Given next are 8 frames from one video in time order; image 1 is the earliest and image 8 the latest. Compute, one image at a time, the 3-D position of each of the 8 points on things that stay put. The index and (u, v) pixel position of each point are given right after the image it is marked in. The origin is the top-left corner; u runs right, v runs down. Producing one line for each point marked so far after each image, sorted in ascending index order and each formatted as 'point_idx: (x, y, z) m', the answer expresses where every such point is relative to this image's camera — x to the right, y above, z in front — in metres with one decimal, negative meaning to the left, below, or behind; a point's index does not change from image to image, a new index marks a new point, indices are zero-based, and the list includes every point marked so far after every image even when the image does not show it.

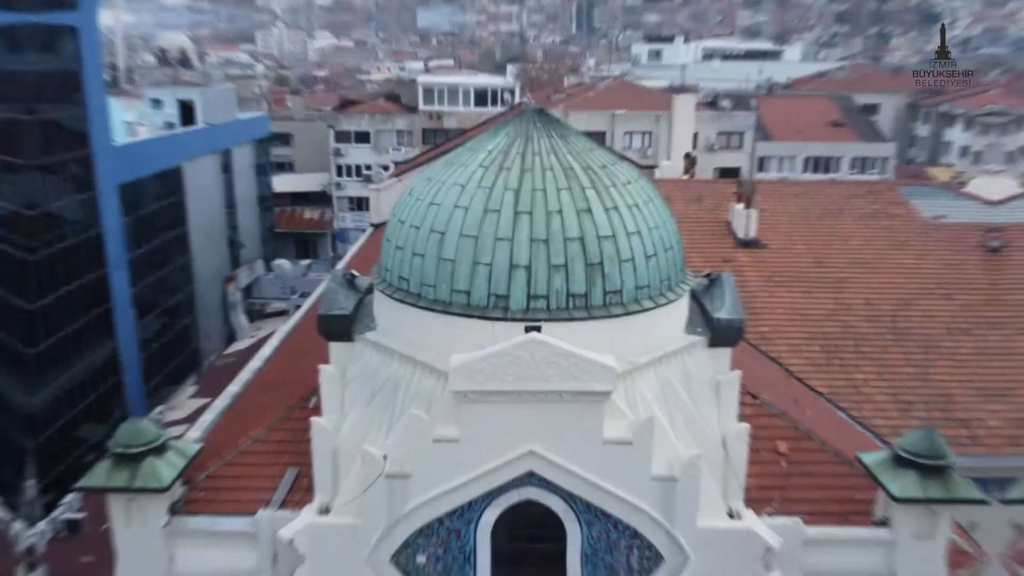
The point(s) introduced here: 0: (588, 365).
0: (+0.7, -0.7, +11.9) m
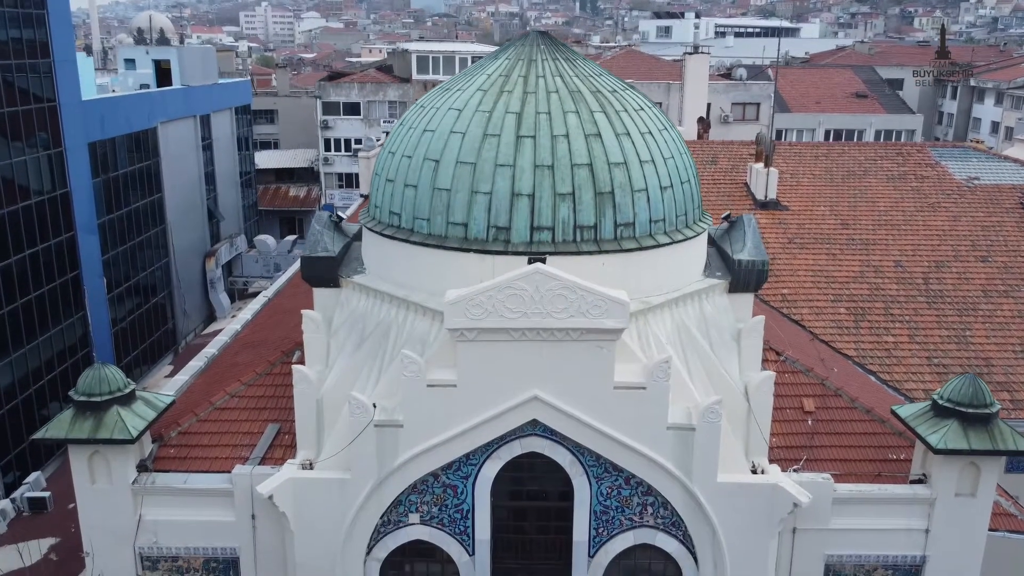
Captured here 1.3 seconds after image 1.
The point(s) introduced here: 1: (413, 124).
0: (+0.7, -0.1, +10.7) m
1: (-1.0, +1.7, +12.6) m
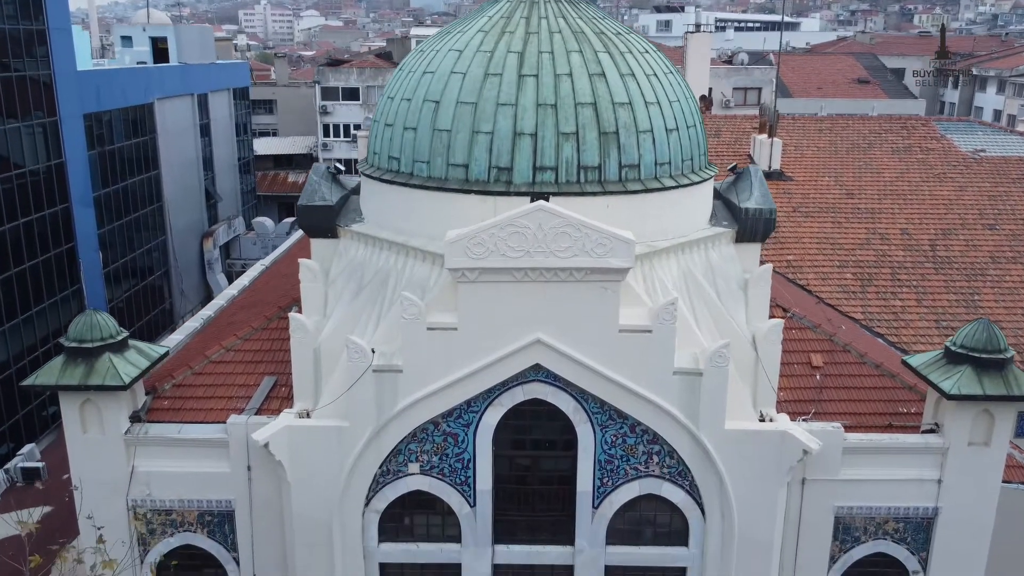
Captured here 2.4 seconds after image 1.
0: (+0.8, +0.4, +10.4) m
1: (-1.0, +2.2, +12.3) m
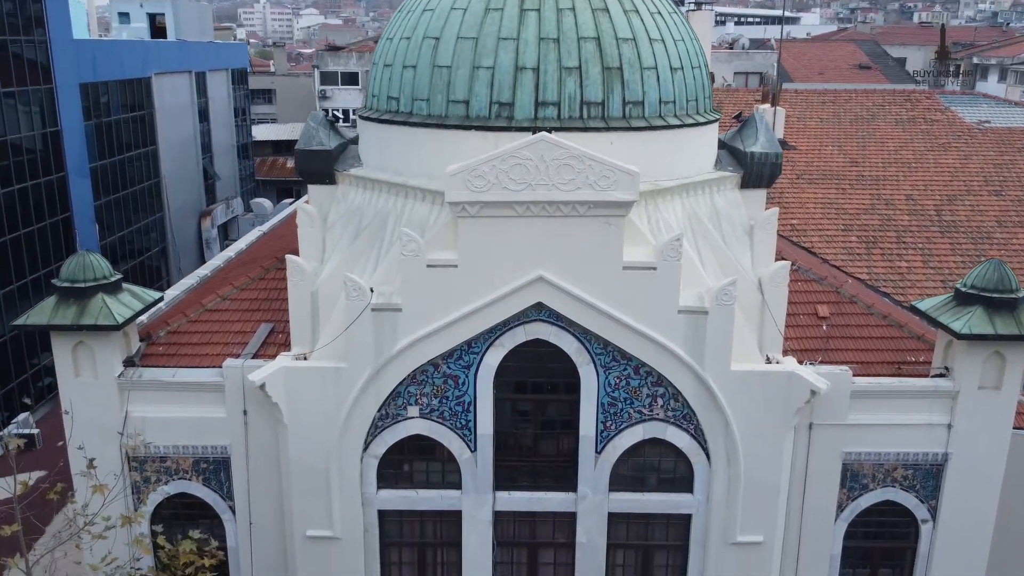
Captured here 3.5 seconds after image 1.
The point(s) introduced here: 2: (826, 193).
0: (+0.8, +1.0, +10.2) m
1: (-1.0, +2.7, +12.1) m
2: (+5.1, +1.5, +19.9) m
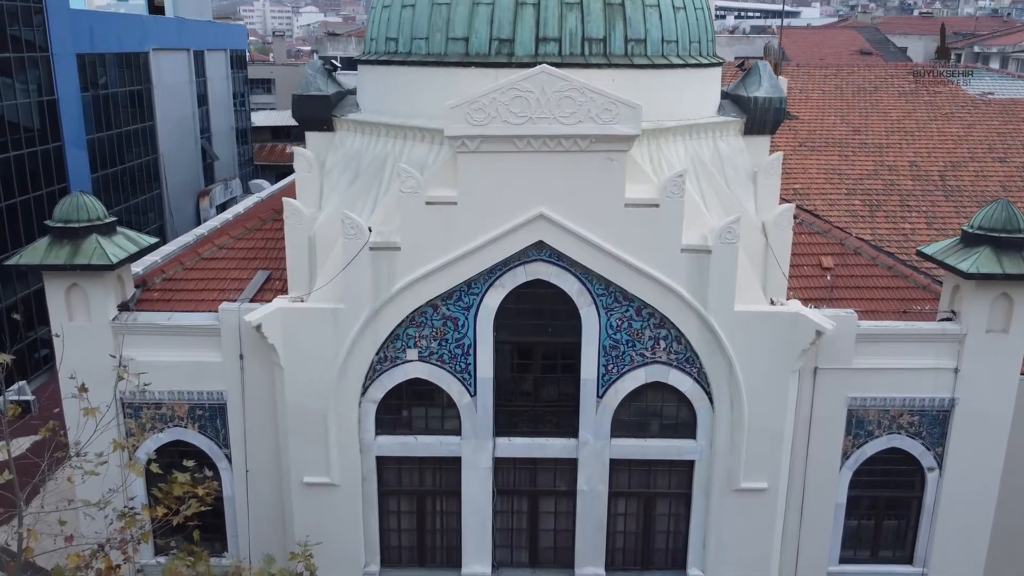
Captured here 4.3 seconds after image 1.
0: (+0.8, +1.5, +10.0) m
1: (-1.0, +3.3, +11.9) m
2: (+5.1, +2.1, +19.7) m
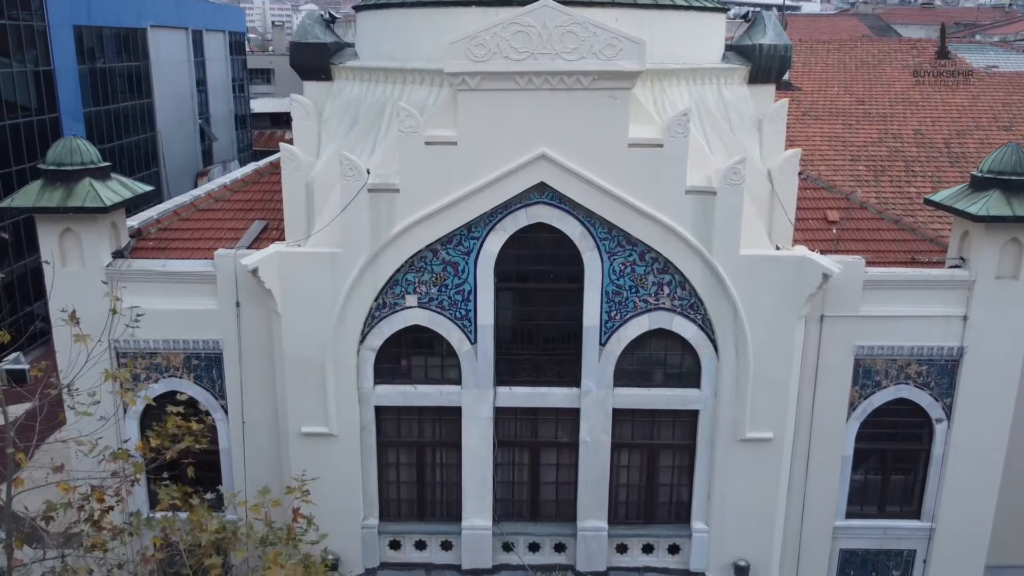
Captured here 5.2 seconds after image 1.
0: (+0.8, +2.0, +9.8) m
1: (-1.0, +3.8, +11.7) m
2: (+5.1, +2.5, +19.6) m
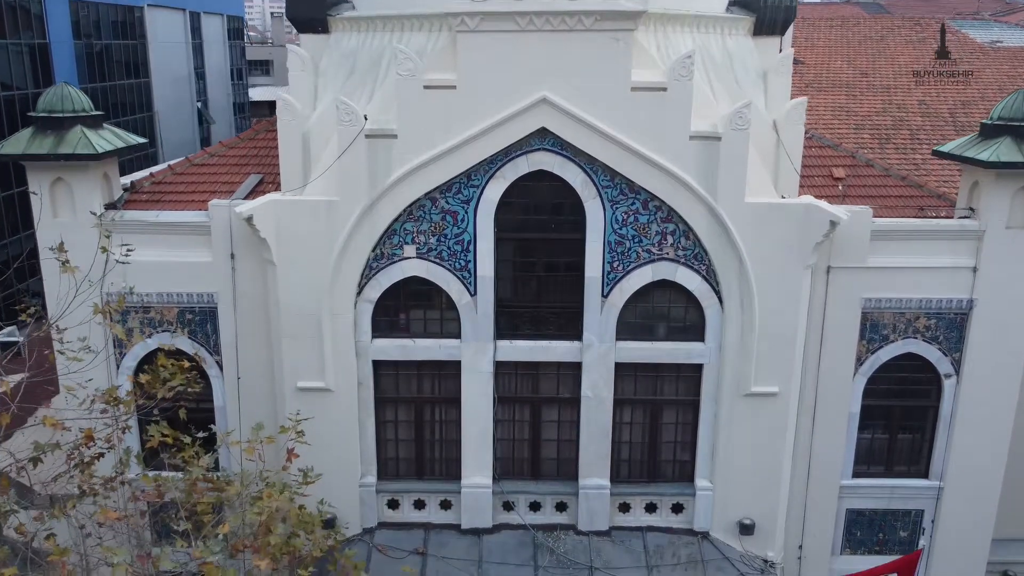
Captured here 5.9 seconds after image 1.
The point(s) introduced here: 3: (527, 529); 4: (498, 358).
0: (+0.8, +2.4, +9.6) m
1: (-1.0, +4.2, +11.5) m
2: (+5.1, +3.0, +19.3) m
3: (+0.1, -2.2, +11.5) m
4: (-0.1, -0.6, +11.1) m
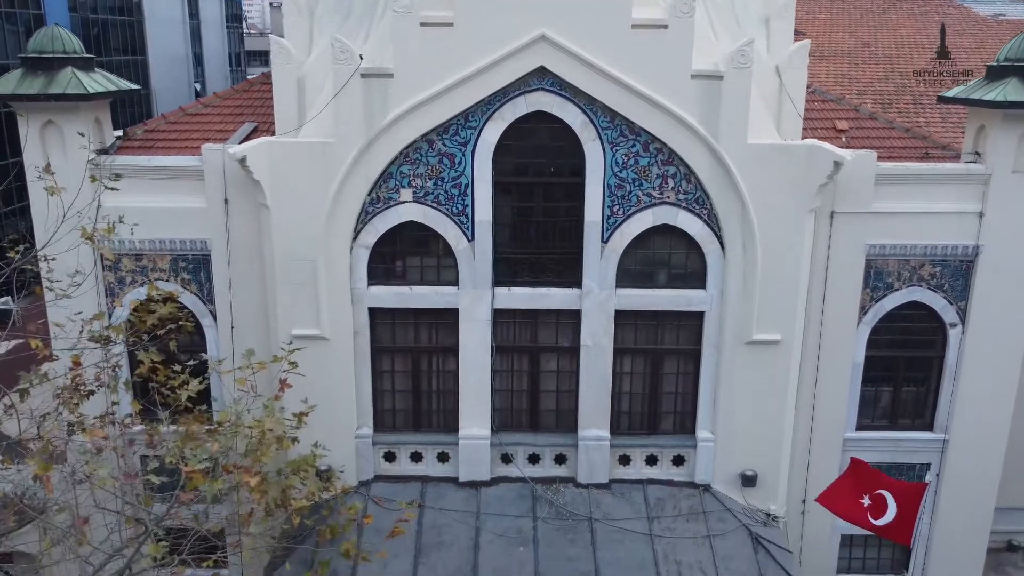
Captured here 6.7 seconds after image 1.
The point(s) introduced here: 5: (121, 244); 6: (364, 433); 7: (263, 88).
0: (+0.8, +2.9, +9.4) m
1: (-1.0, +4.7, +11.3) m
2: (+5.0, +3.4, +19.2) m
3: (+0.1, -1.8, +11.4) m
4: (-0.1, -0.2, +10.9) m
5: (-3.4, +0.4, +10.9) m
6: (-1.3, -1.3, +11.2) m
7: (-2.5, +2.1, +12.7) m
